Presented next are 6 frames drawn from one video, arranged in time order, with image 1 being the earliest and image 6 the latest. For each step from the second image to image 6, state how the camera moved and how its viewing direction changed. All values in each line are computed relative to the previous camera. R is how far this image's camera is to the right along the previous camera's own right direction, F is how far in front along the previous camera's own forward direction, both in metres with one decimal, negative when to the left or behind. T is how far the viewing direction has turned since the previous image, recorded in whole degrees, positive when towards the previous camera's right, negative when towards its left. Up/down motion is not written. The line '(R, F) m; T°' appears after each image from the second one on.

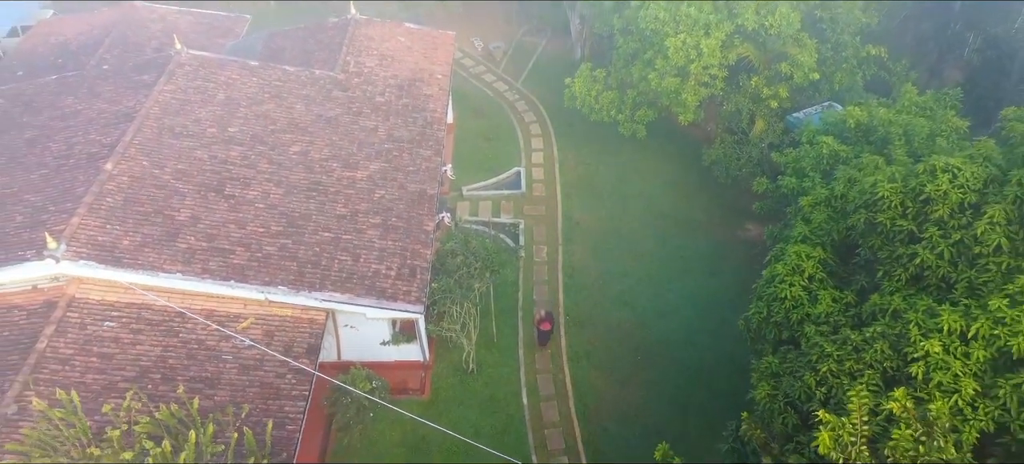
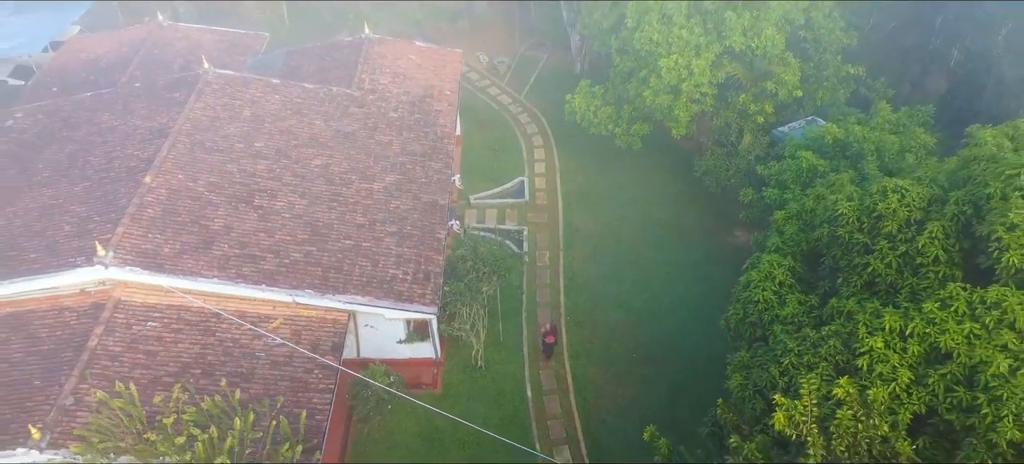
(-0.1, -1.3) m; 0°
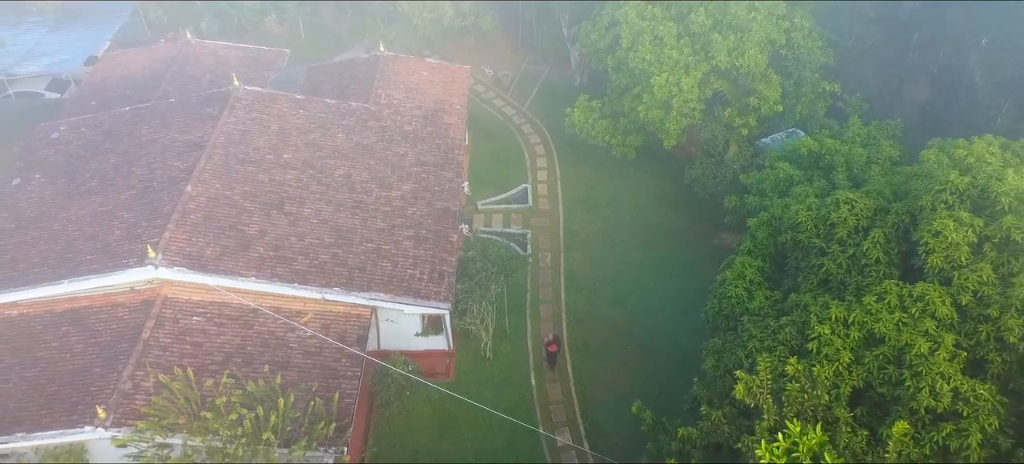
(-0.2, -1.7) m; 0°
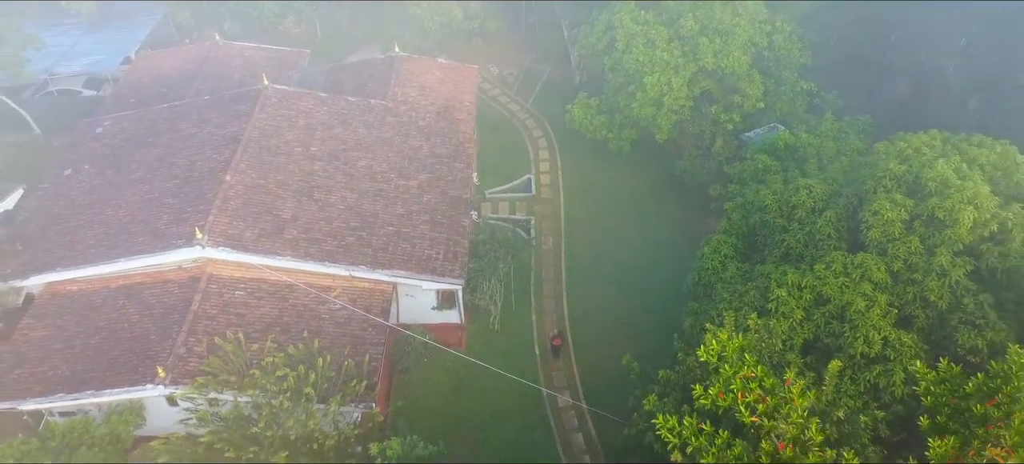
(-0.2, -2.0) m; 0°
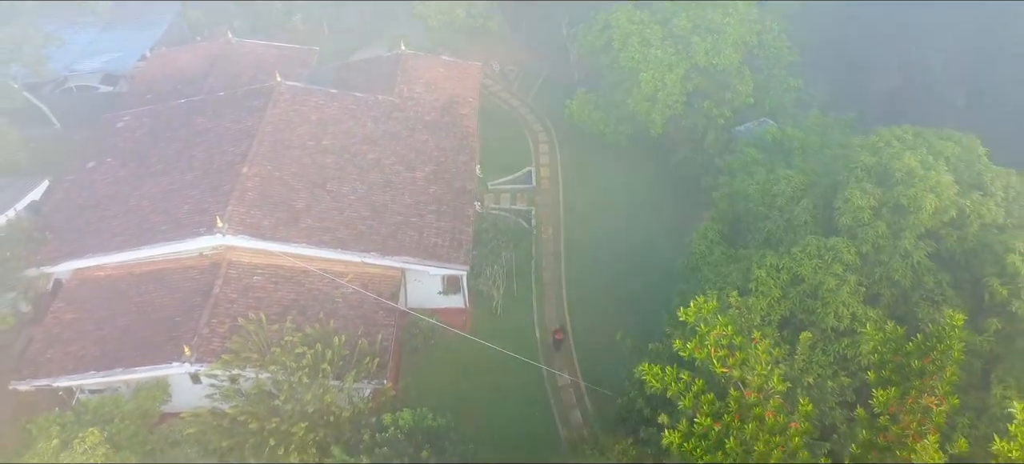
(-0.1, -1.1) m; 0°
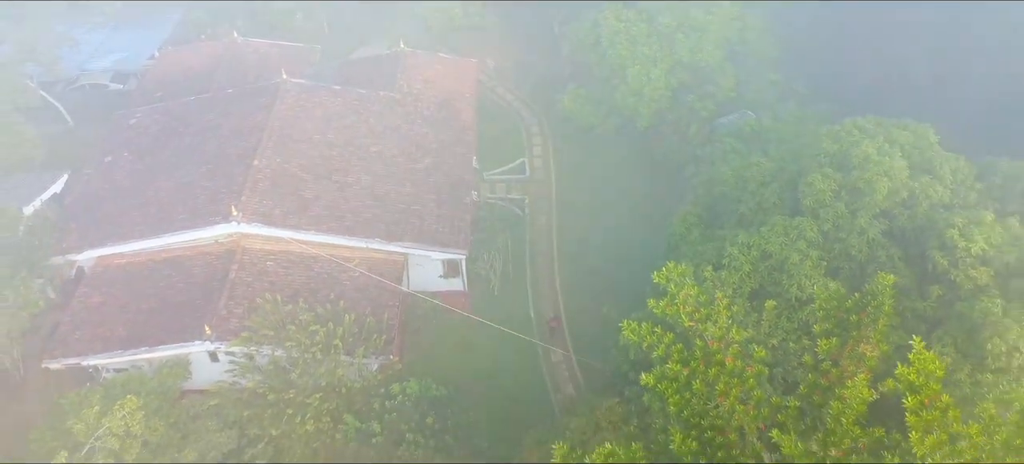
(-0.1, -1.4) m; +1°
